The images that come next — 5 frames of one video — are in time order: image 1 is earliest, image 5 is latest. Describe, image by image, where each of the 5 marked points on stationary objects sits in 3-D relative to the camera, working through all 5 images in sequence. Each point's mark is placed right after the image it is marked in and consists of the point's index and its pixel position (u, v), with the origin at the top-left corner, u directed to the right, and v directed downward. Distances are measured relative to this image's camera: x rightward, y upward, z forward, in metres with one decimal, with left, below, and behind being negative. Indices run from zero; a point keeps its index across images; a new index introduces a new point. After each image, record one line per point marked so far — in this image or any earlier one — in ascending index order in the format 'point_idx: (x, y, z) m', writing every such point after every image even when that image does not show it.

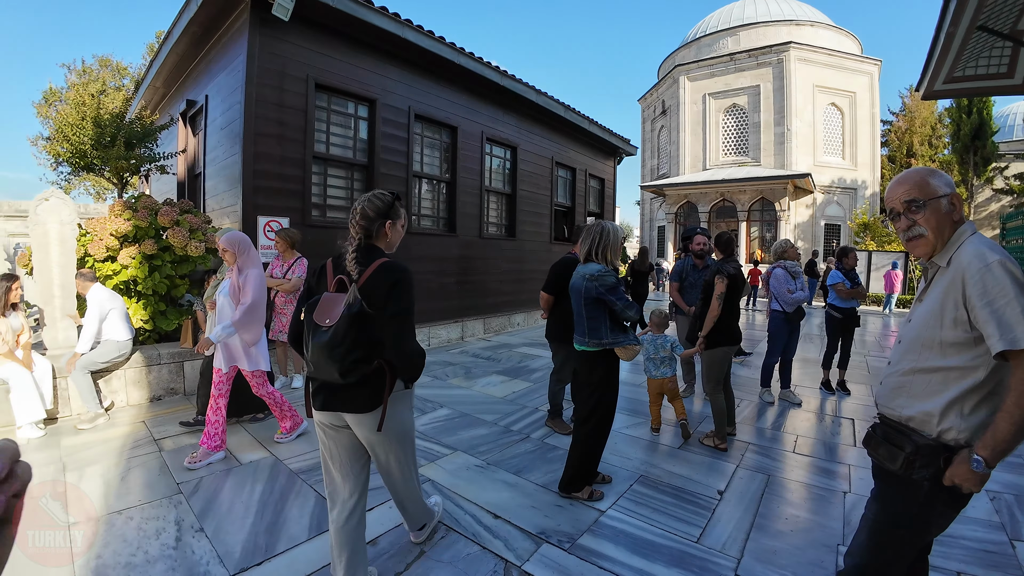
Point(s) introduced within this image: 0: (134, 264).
0: (-3.5, +0.1, +4.3) m
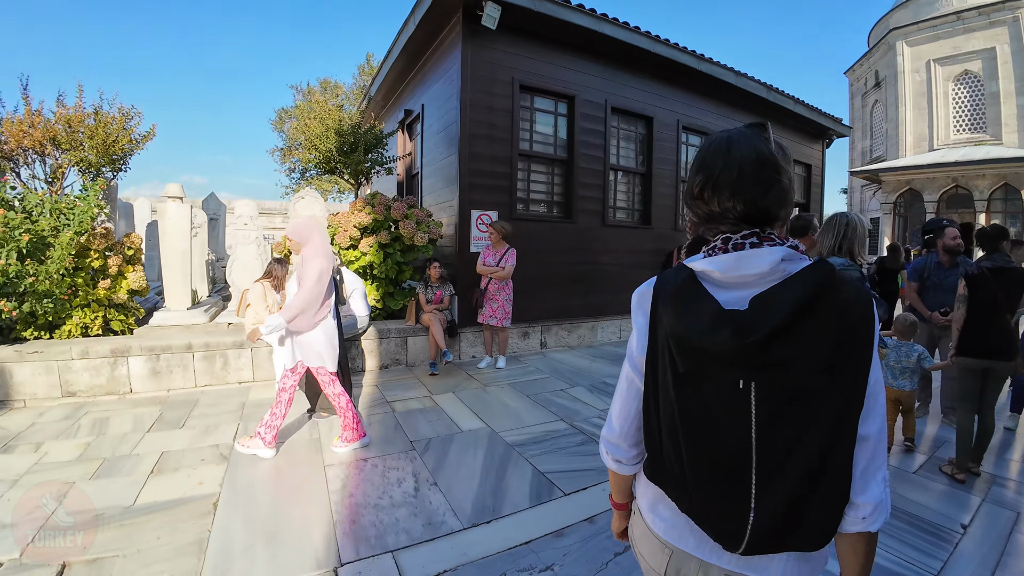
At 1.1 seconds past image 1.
0: (-1.5, +0.3, +5.0) m
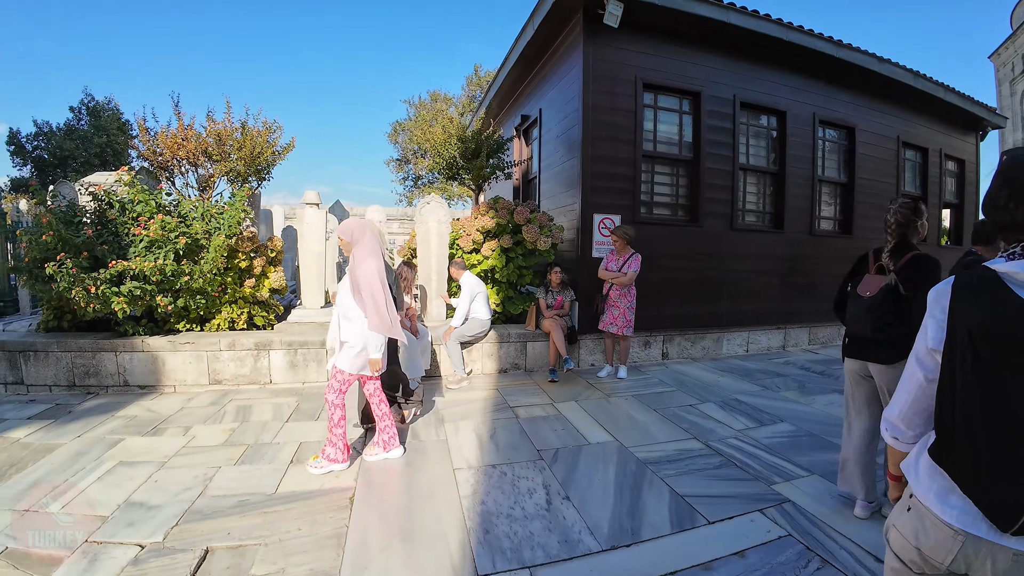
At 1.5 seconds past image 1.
0: (-0.2, +0.3, +4.9) m
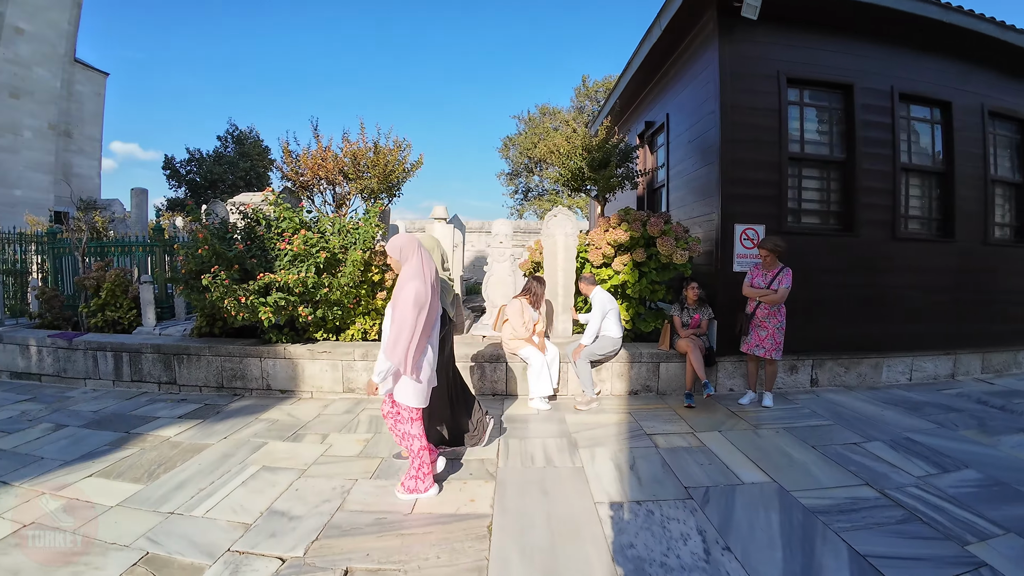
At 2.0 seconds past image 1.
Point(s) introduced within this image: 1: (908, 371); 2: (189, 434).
0: (+1.1, +0.2, +4.5) m
1: (+4.7, -1.0, +5.6) m
2: (-2.6, -1.2, +3.7) m
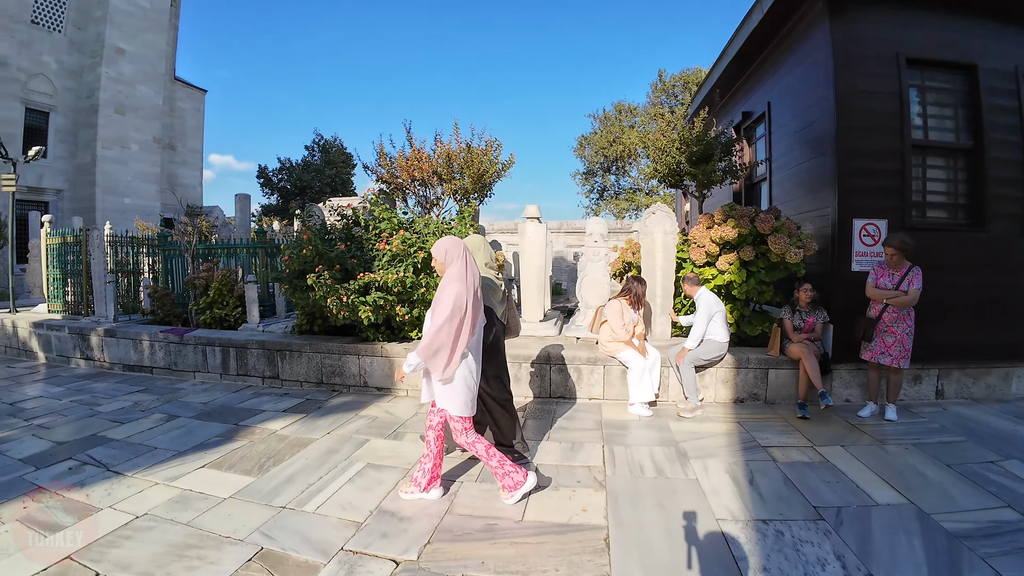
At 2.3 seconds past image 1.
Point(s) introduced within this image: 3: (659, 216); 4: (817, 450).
0: (+2.0, +0.2, +4.2) m
1: (+5.7, -1.1, +4.9) m
2: (-1.8, -1.1, +3.7) m
3: (+1.4, +0.6, +4.3) m
4: (+2.5, -1.3, +3.8) m
